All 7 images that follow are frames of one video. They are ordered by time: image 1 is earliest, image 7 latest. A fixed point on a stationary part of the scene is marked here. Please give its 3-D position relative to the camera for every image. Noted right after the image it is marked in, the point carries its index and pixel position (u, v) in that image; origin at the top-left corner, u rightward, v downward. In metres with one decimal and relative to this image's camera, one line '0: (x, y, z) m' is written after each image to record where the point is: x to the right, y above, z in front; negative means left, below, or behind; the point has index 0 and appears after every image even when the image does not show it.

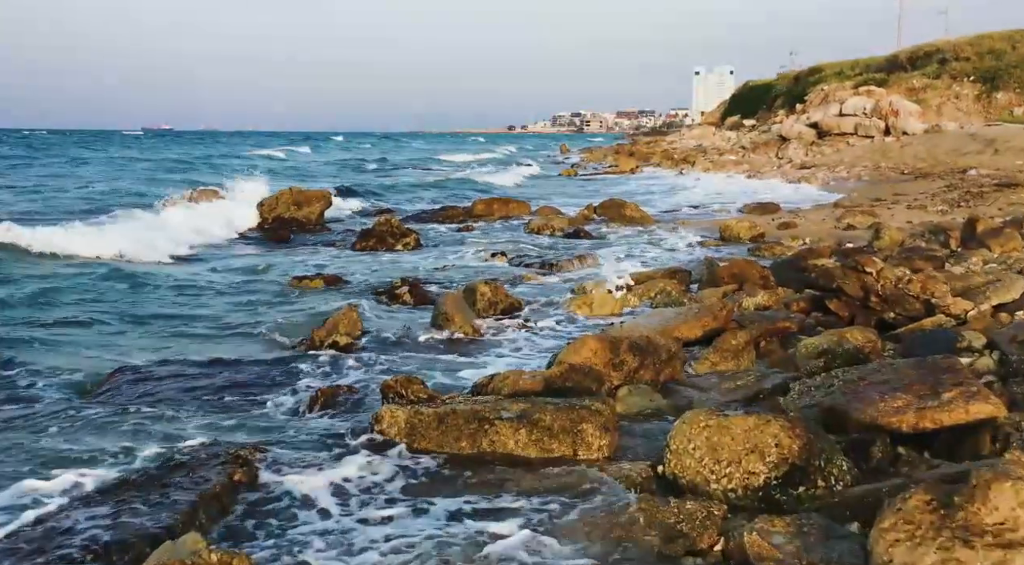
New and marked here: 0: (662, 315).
0: (+1.7, -0.4, +12.5) m
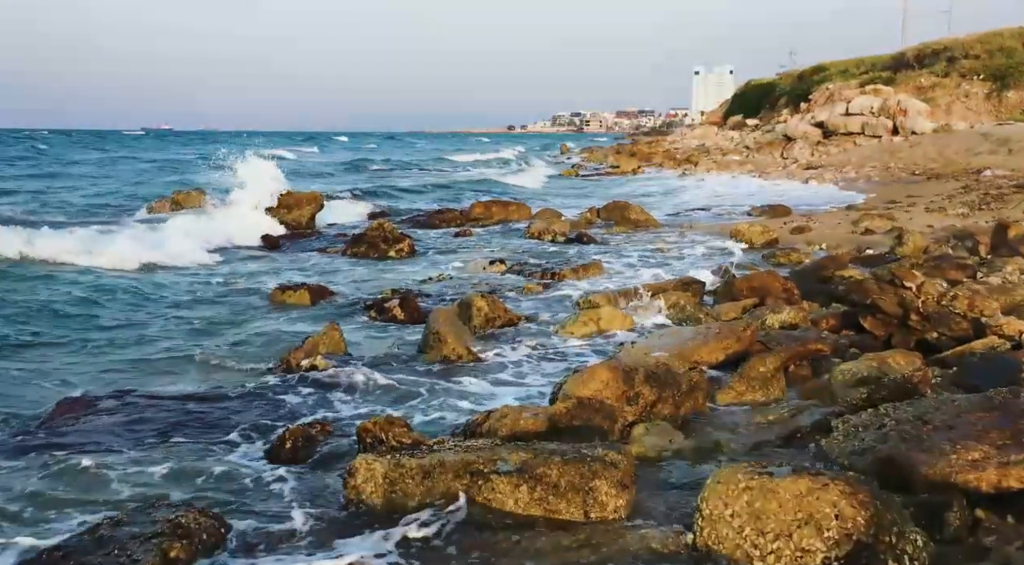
0: (+1.7, -0.6, +11.2) m
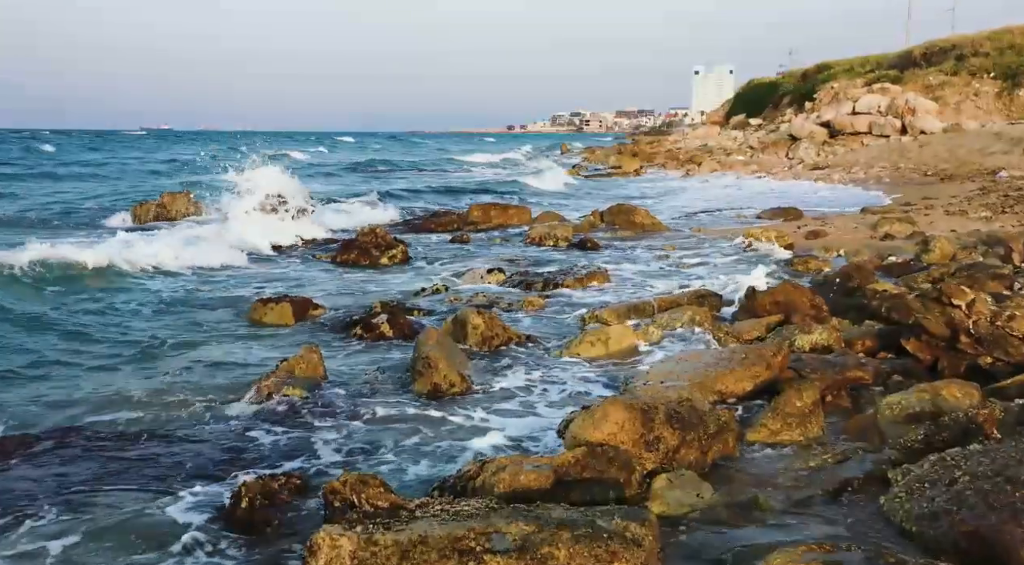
0: (+1.7, -0.7, +9.9) m
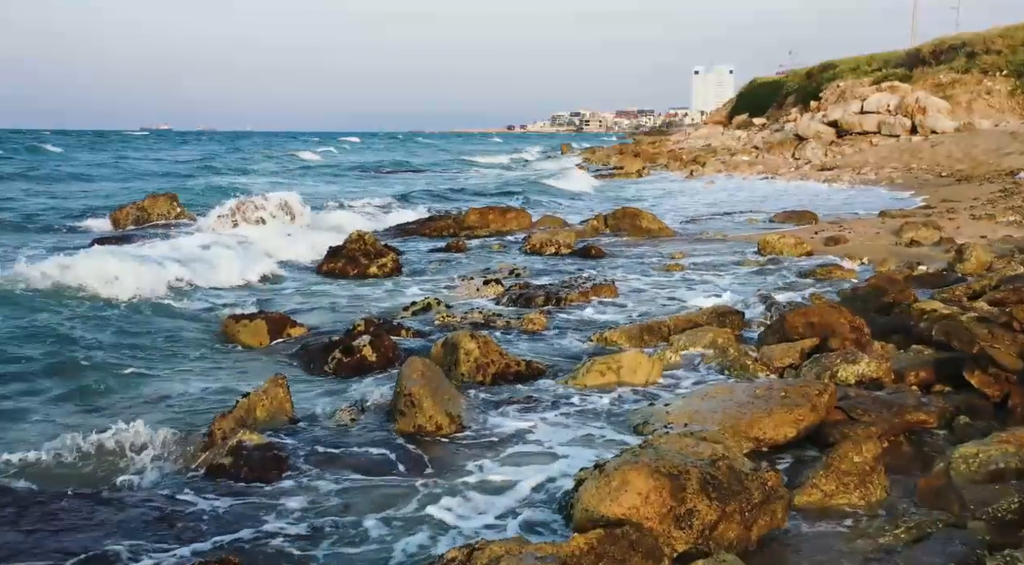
0: (+1.7, -0.9, +8.4) m
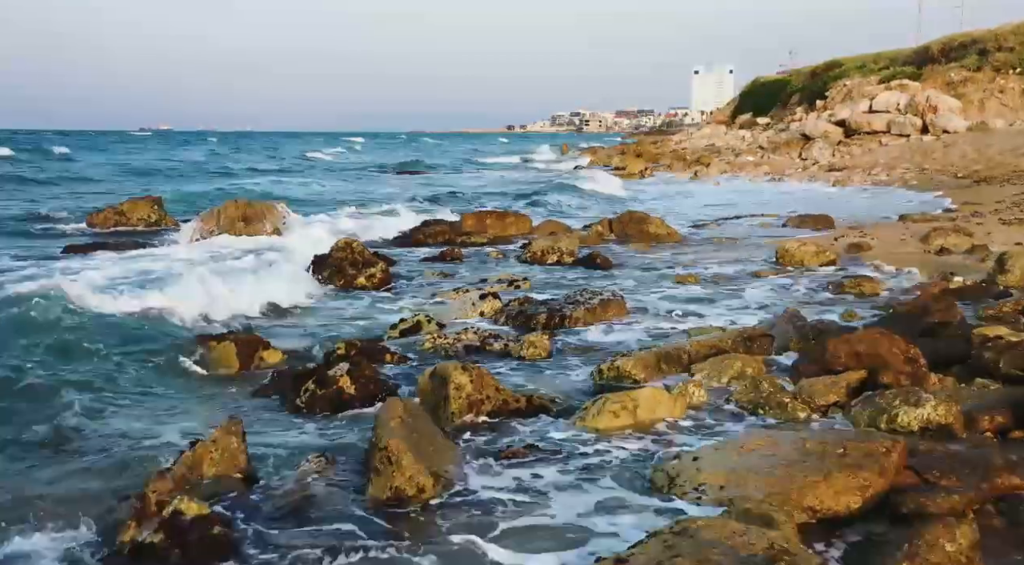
0: (+1.7, -1.1, +6.9) m
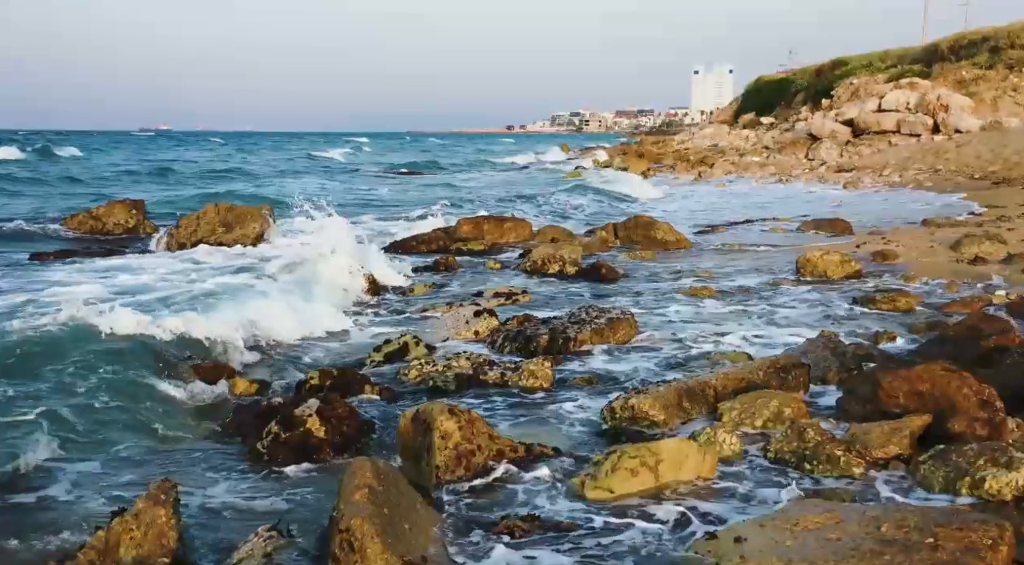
0: (+1.7, -1.3, +5.4) m
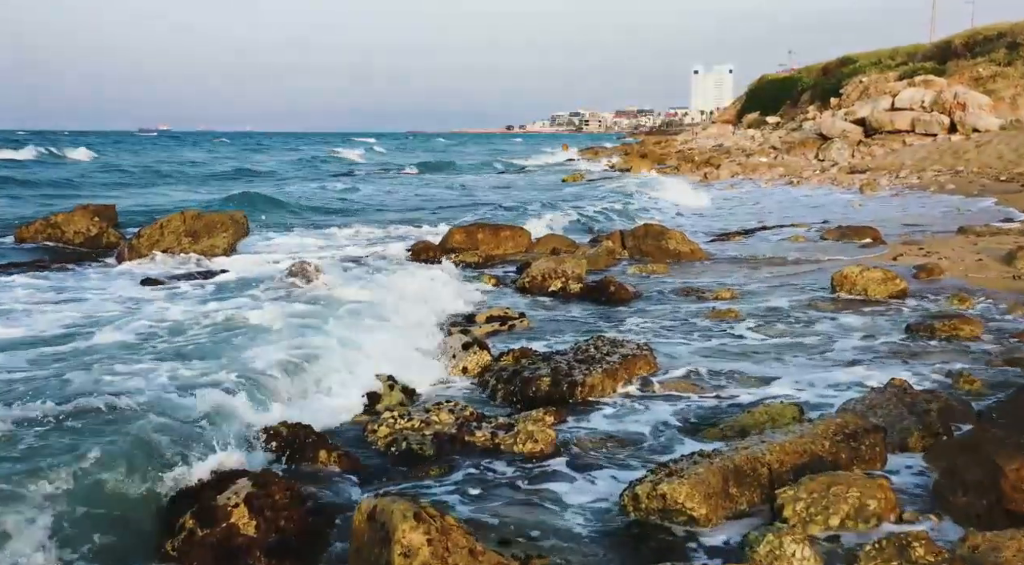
0: (+1.6, -1.6, +3.2) m
